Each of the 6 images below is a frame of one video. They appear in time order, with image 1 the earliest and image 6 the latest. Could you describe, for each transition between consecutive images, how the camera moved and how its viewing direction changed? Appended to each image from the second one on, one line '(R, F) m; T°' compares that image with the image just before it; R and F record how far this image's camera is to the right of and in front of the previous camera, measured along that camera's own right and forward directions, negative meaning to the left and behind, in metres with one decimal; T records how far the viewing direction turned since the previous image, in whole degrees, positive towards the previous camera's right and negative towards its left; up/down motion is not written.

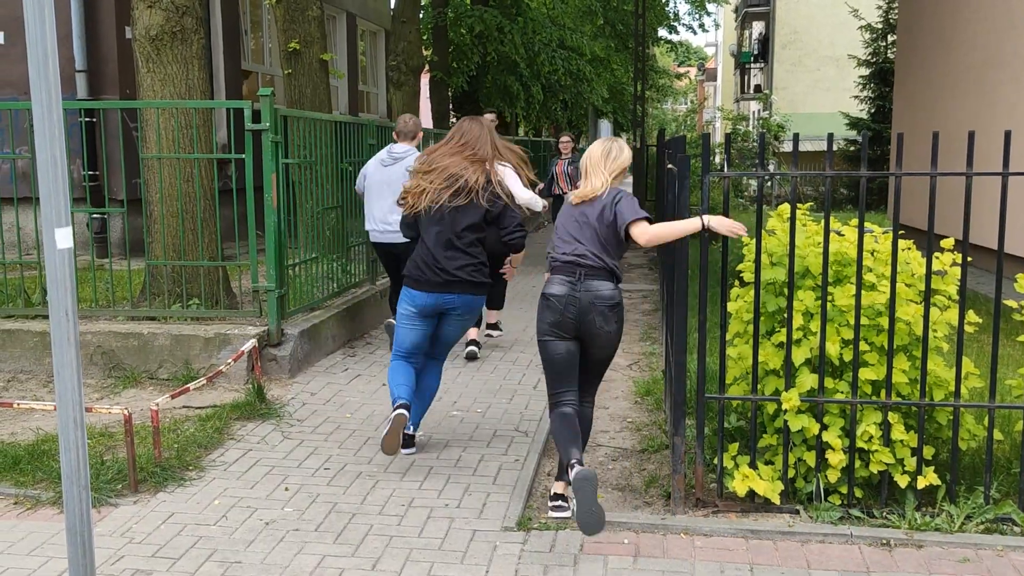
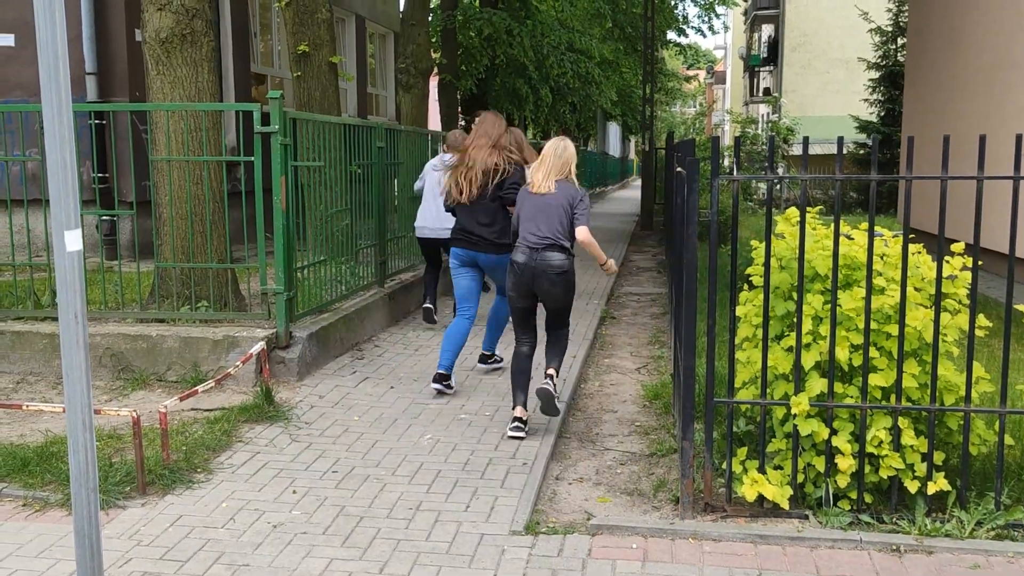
(0.0, 0.0) m; 0°
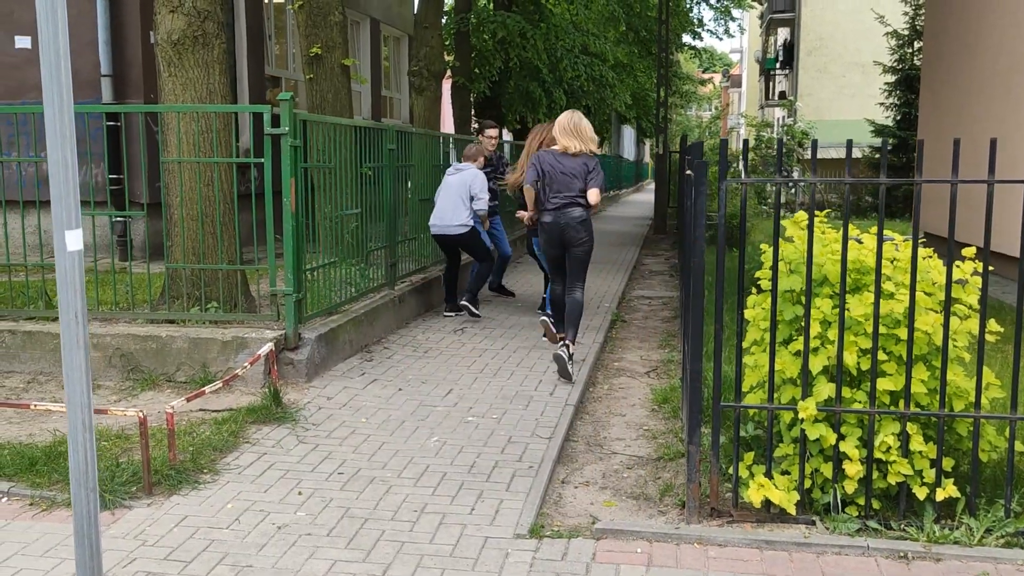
(0.0, 0.0) m; -1°
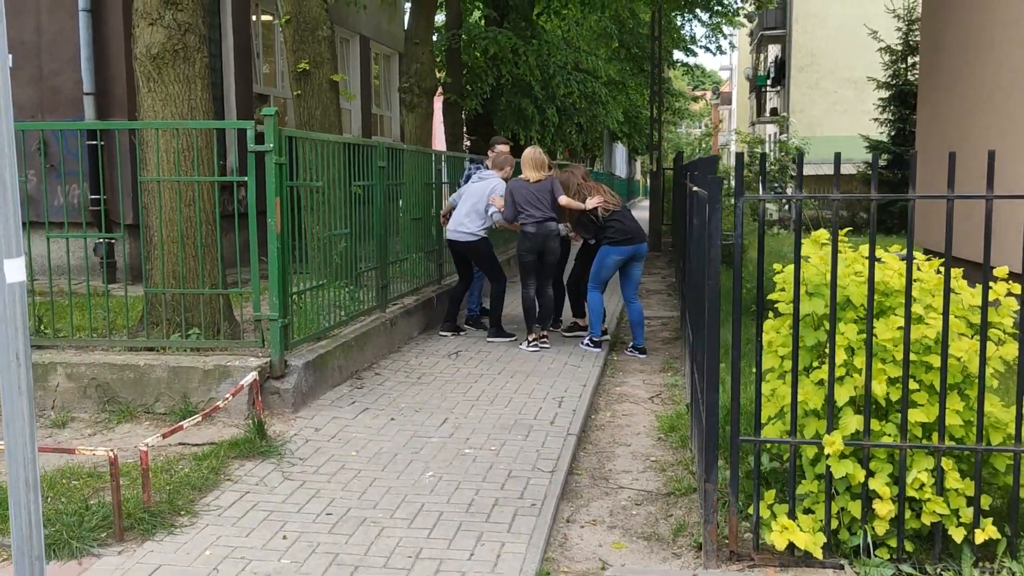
(0.0, +0.3) m; +1°
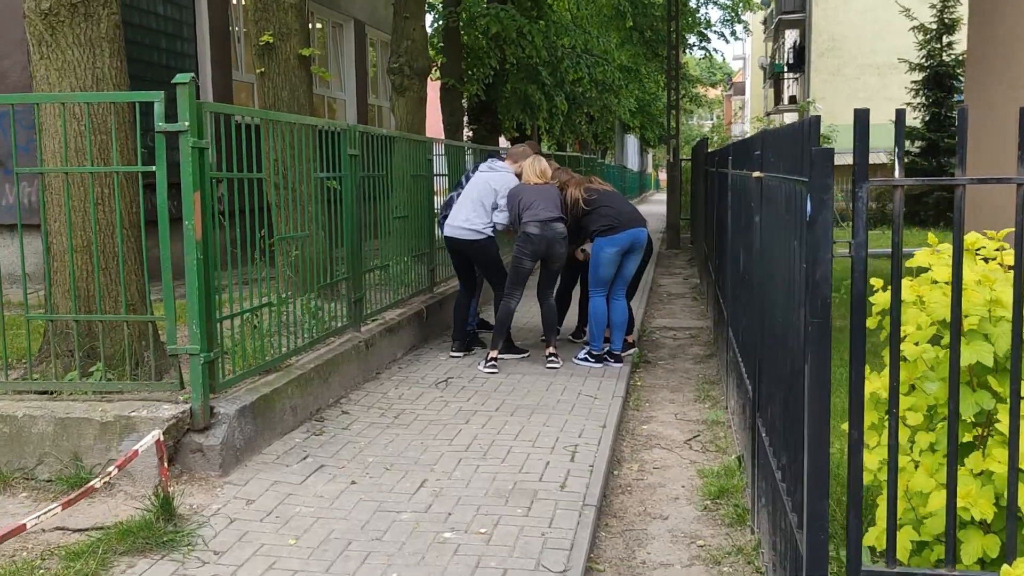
(+0.1, +1.4) m; -1°
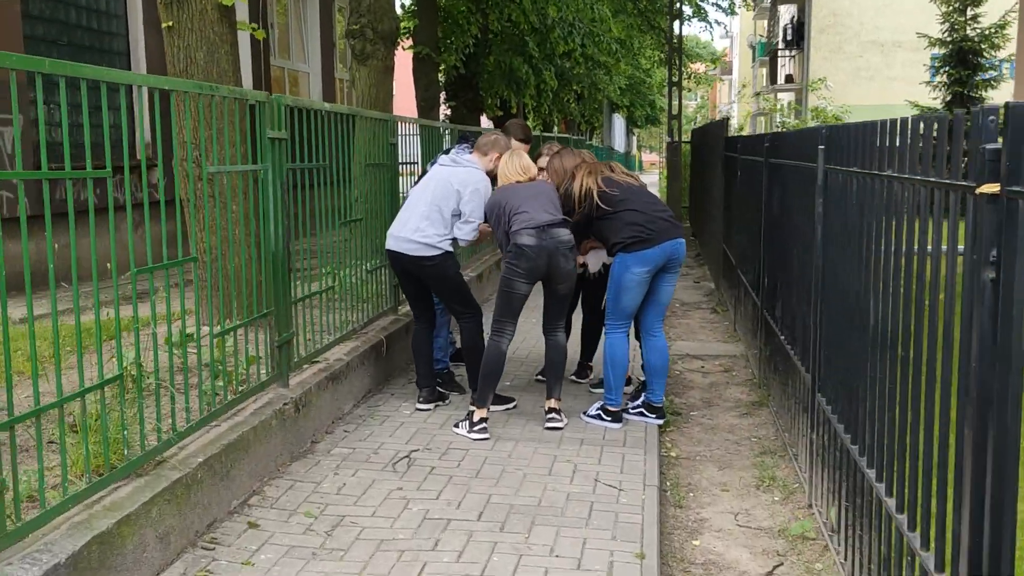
(0.0, +1.8) m; +1°
